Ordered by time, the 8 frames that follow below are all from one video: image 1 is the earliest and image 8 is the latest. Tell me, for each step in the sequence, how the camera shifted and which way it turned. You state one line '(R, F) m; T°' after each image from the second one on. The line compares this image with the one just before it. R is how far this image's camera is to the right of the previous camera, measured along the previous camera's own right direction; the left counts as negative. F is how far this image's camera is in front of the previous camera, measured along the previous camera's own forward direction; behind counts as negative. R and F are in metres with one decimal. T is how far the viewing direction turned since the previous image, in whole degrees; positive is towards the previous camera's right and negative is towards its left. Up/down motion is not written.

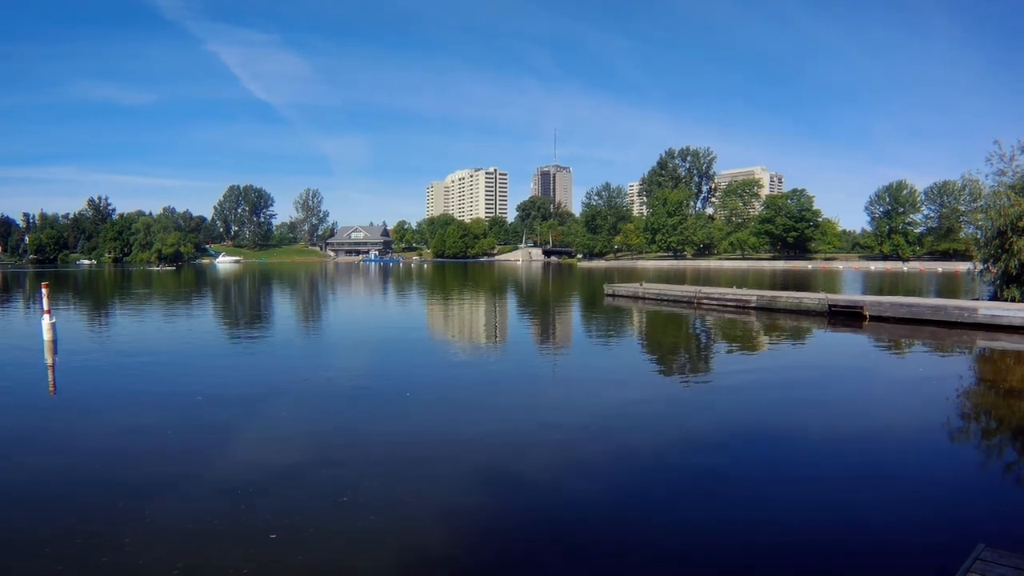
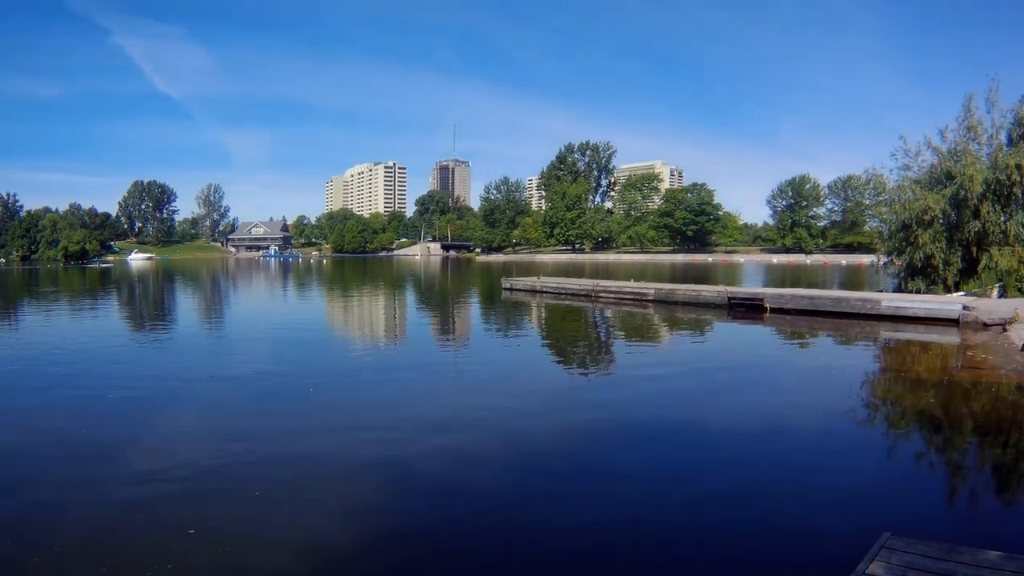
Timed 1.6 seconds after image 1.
(+0.9, 0.0) m; 0°
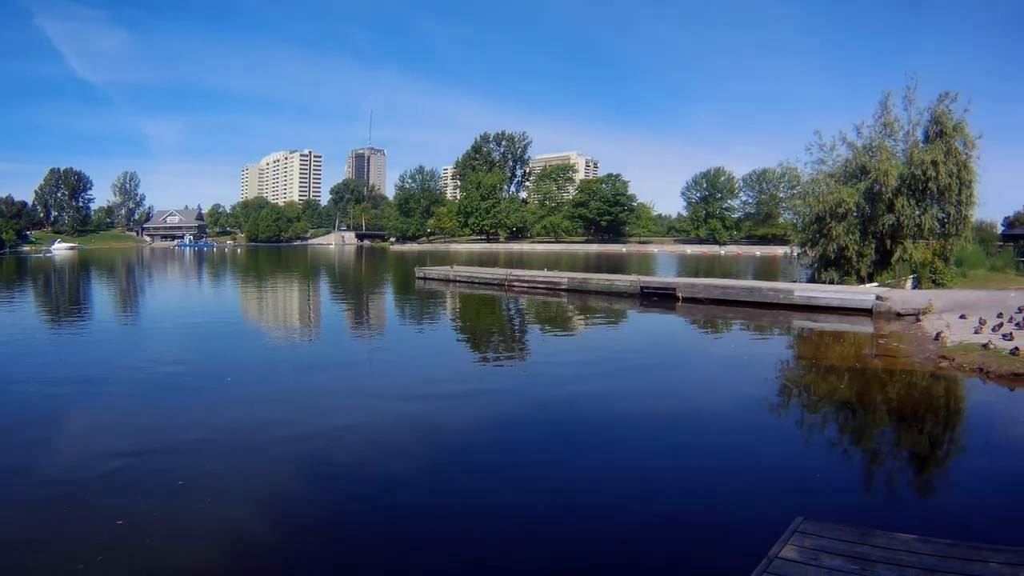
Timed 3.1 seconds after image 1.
(+0.6, 0.0) m; +1°
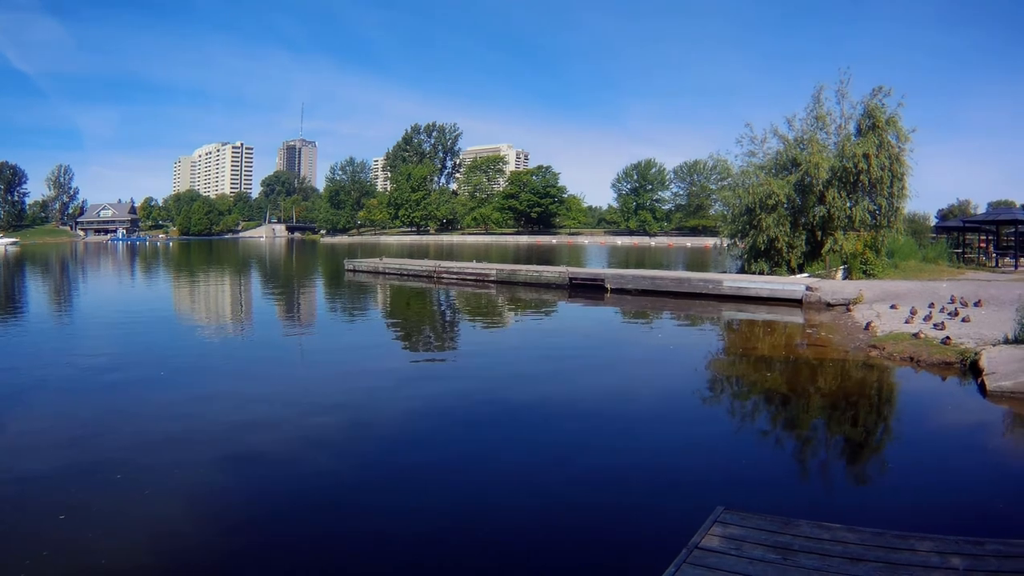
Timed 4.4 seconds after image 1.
(+0.6, 0.0) m; 0°
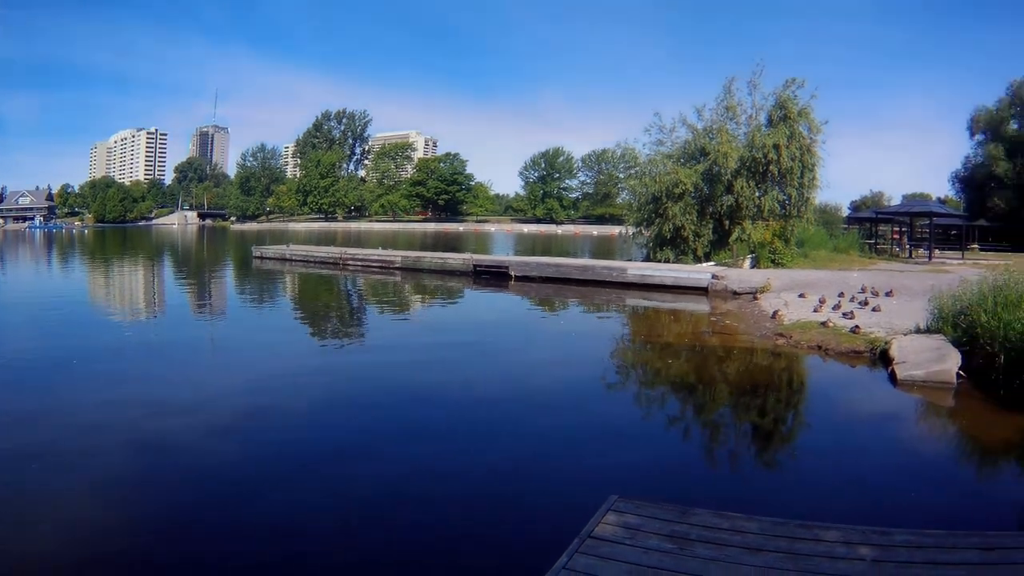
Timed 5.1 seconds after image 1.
(+0.9, -0.1) m; -1°
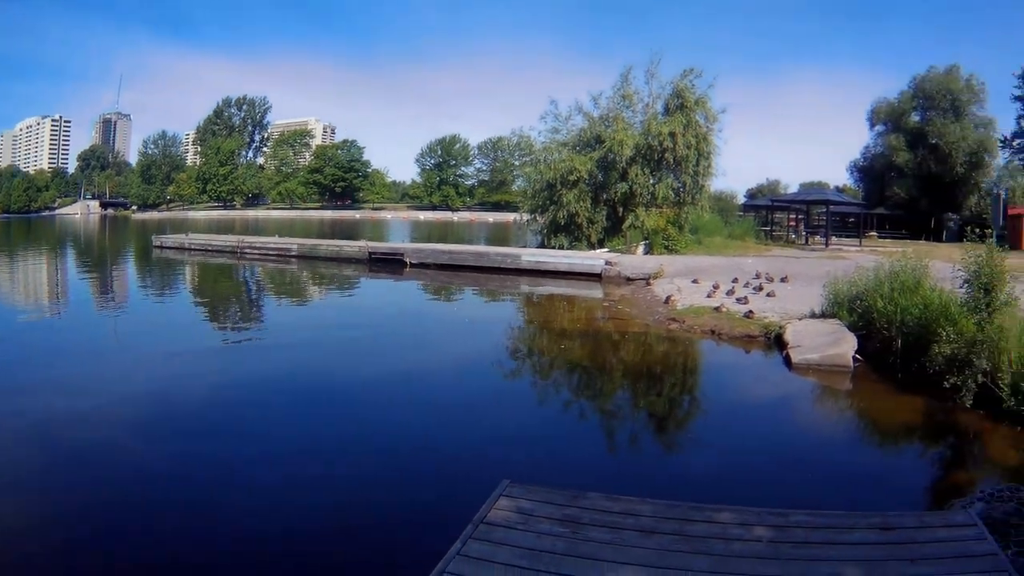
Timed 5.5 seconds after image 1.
(+1.0, -0.1) m; 0°
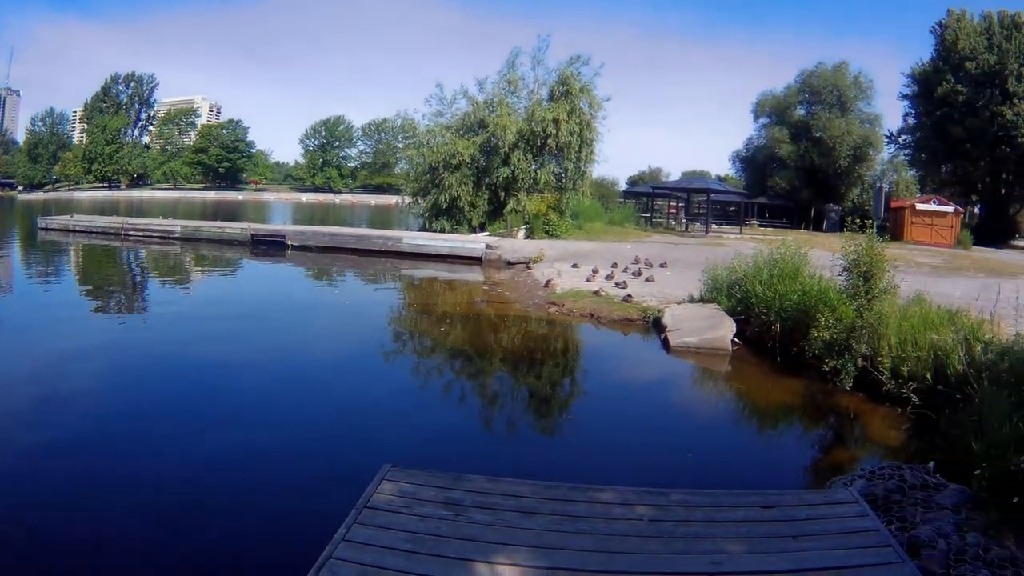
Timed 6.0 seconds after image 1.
(+1.0, -0.2) m; +1°
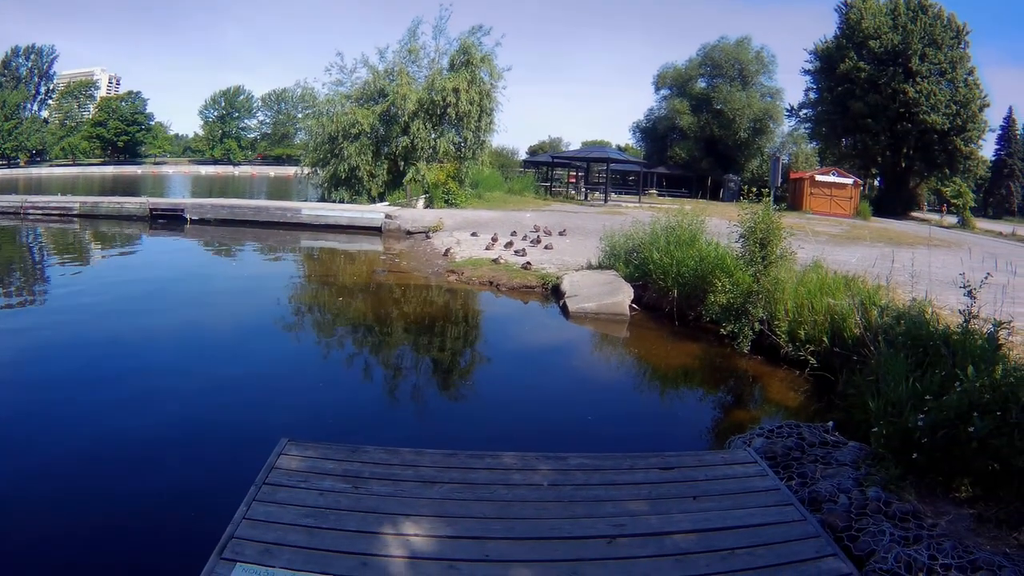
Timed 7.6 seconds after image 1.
(+0.7, -0.1) m; +3°
